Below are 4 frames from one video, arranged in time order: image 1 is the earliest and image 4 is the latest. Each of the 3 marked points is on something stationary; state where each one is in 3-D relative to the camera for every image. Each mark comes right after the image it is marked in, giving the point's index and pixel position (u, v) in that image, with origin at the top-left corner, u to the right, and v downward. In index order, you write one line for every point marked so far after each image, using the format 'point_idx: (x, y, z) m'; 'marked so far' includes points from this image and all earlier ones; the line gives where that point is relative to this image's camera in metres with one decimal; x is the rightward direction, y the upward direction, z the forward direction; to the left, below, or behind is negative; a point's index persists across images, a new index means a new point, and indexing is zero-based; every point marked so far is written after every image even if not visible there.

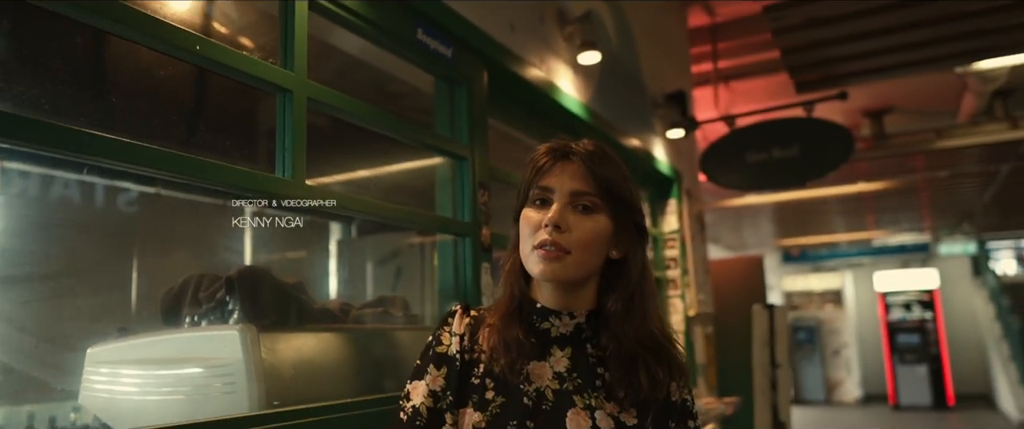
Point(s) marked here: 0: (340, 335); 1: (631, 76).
0: (-0.4, -0.3, +1.9) m
1: (+0.6, +0.7, +3.7) m
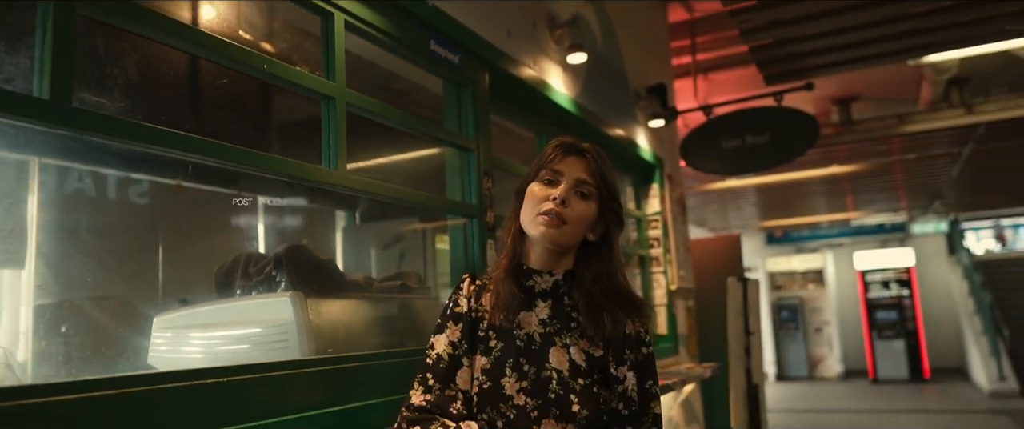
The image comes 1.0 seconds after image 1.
0: (-0.4, -0.3, +2.3) m
1: (+0.6, +0.8, +4.0) m
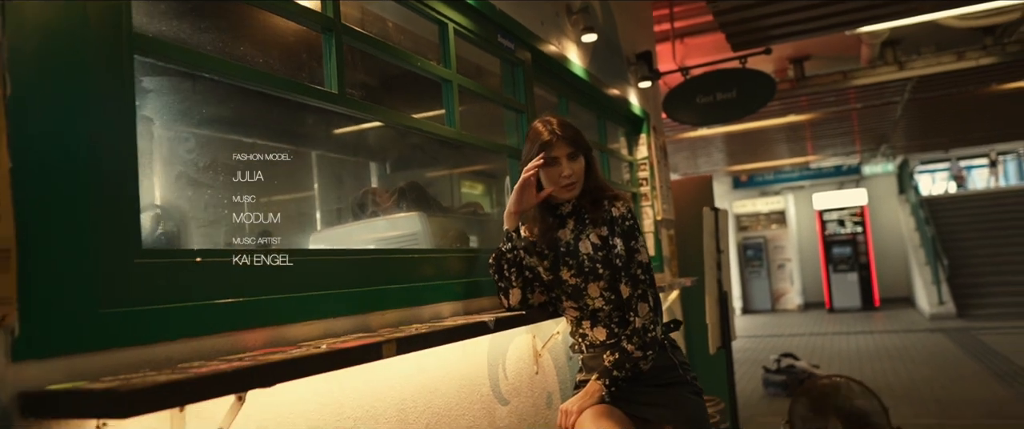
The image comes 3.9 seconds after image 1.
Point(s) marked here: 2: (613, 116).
0: (-0.2, 0.0, +3.2) m
1: (+0.7, +1.2, +5.0) m
2: (+0.7, +0.7, +5.2) m
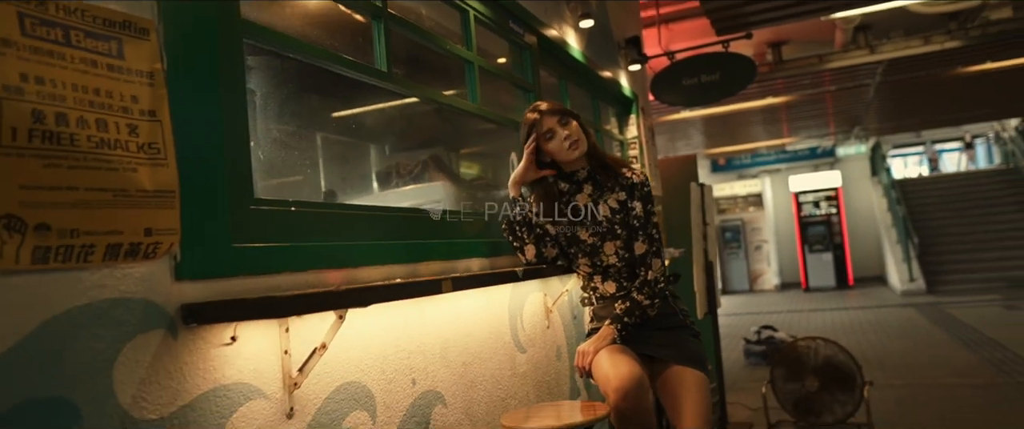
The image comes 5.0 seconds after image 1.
0: (-0.2, +0.1, +3.6) m
1: (+0.7, +1.3, +5.3) m
2: (+0.7, +0.9, +5.5) m
